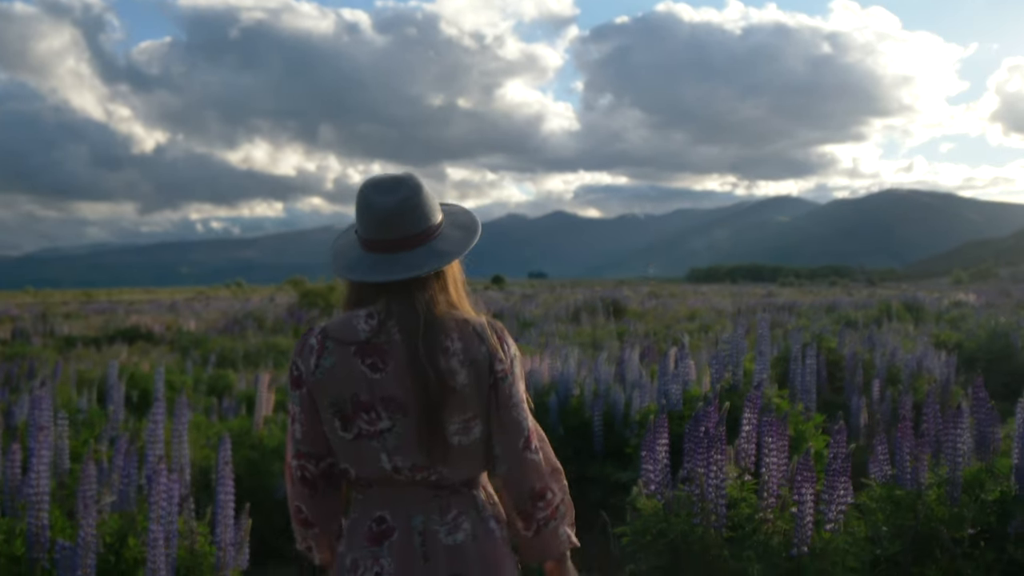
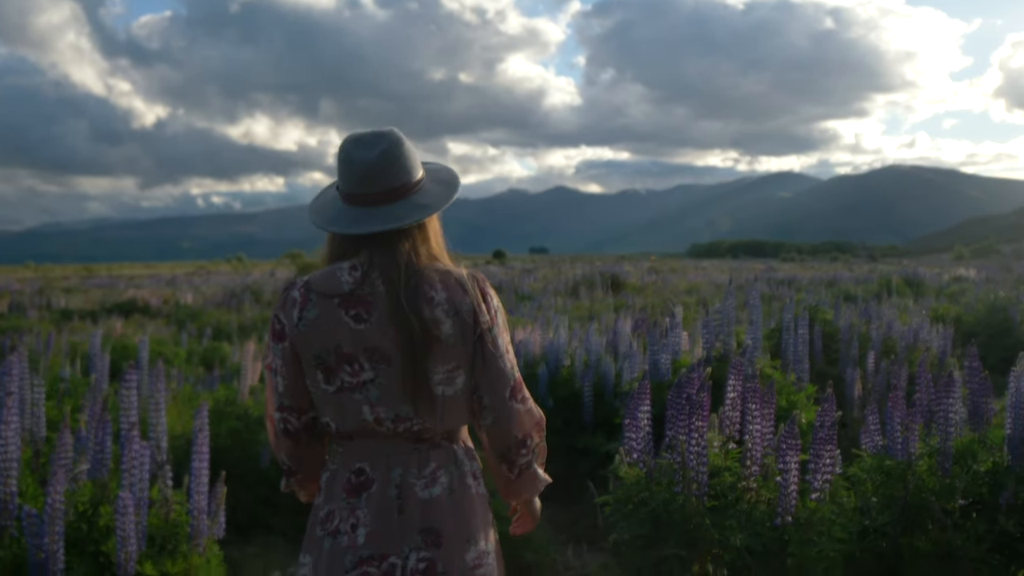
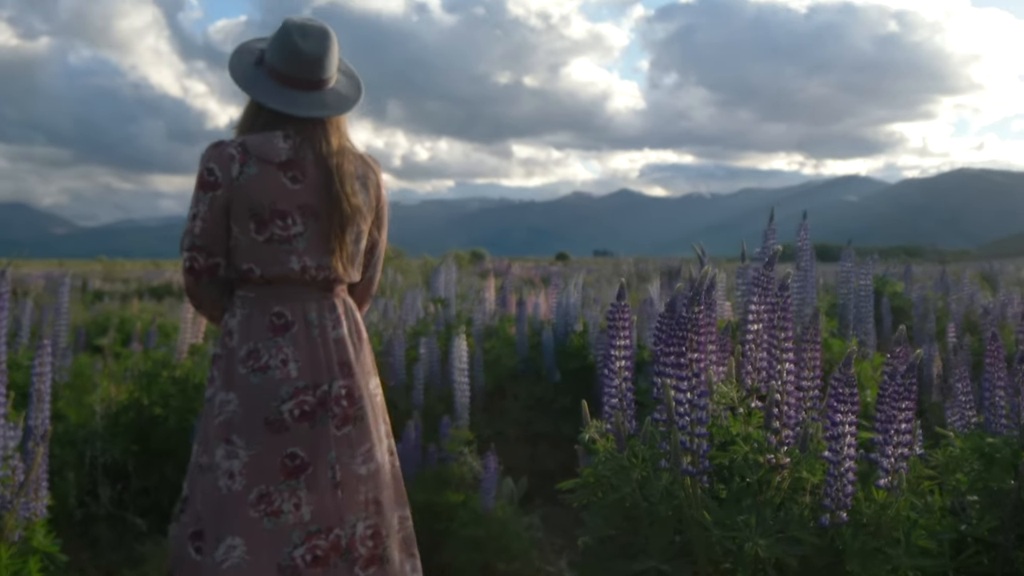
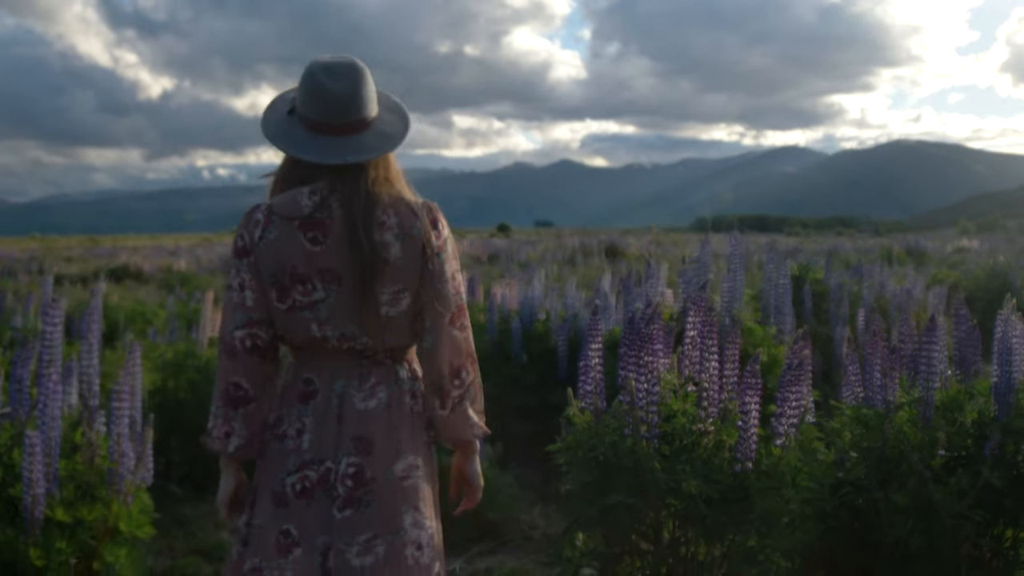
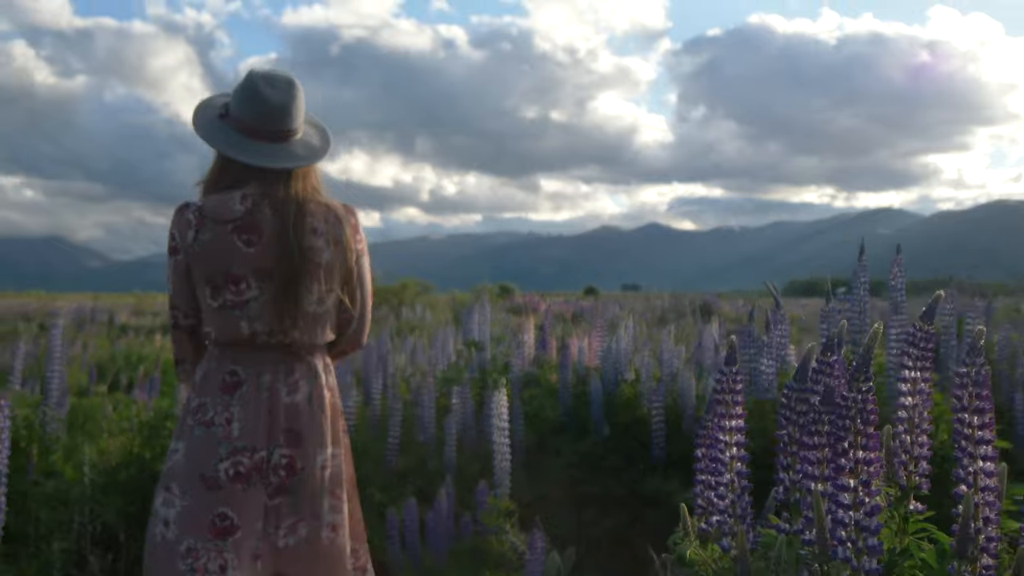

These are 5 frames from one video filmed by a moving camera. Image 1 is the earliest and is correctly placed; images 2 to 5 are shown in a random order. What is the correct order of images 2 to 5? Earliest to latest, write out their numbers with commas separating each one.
2, 4, 3, 5
